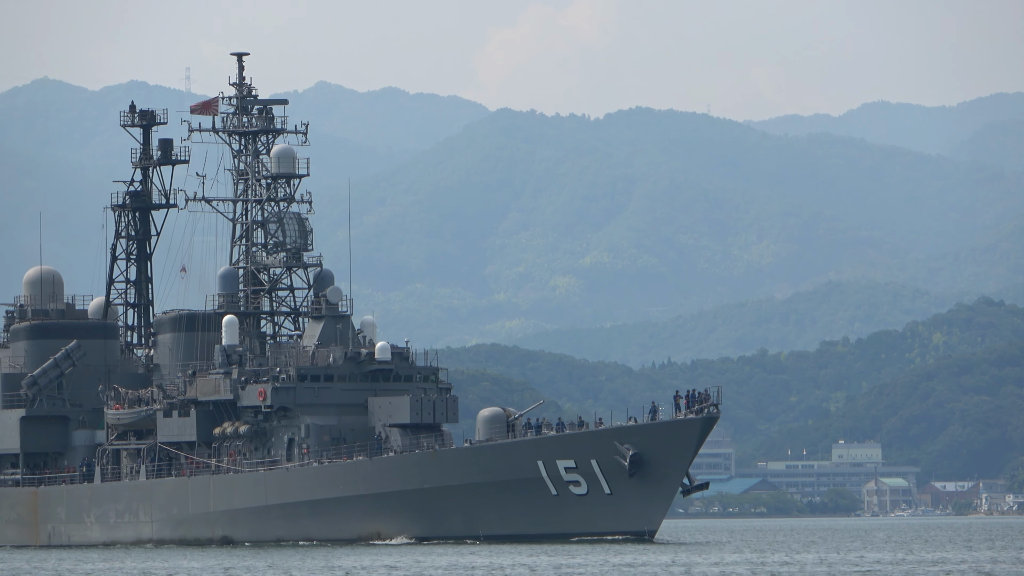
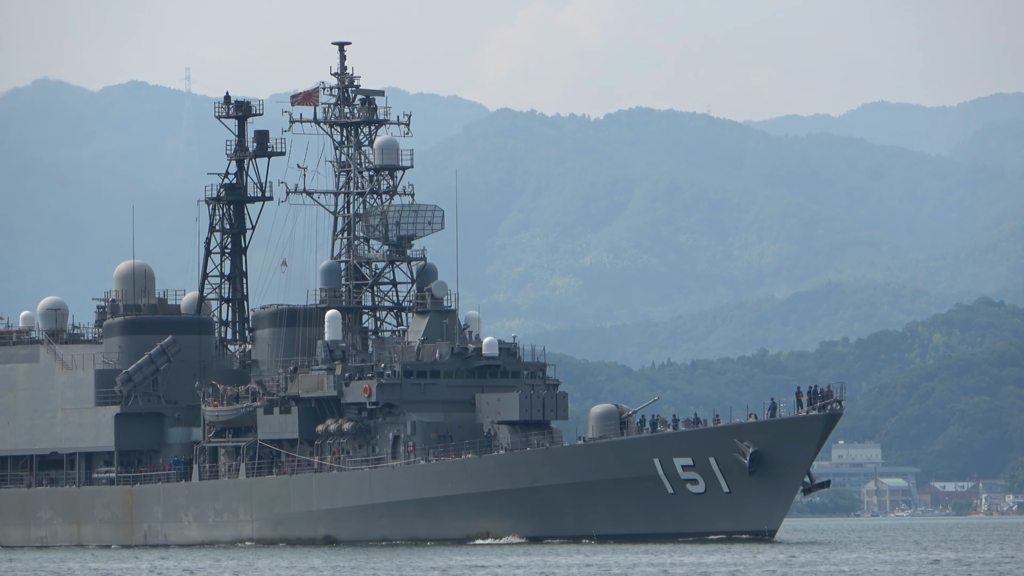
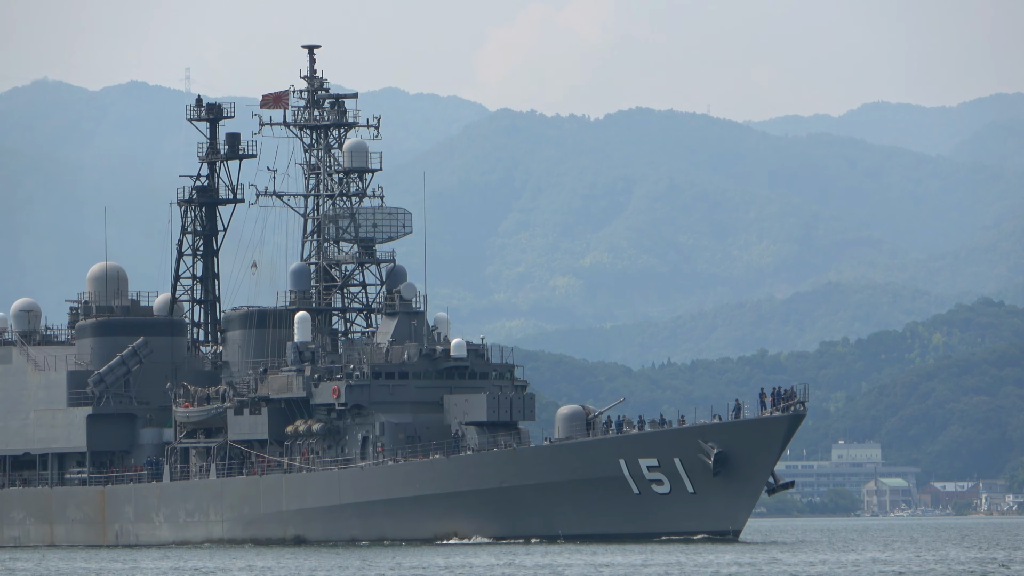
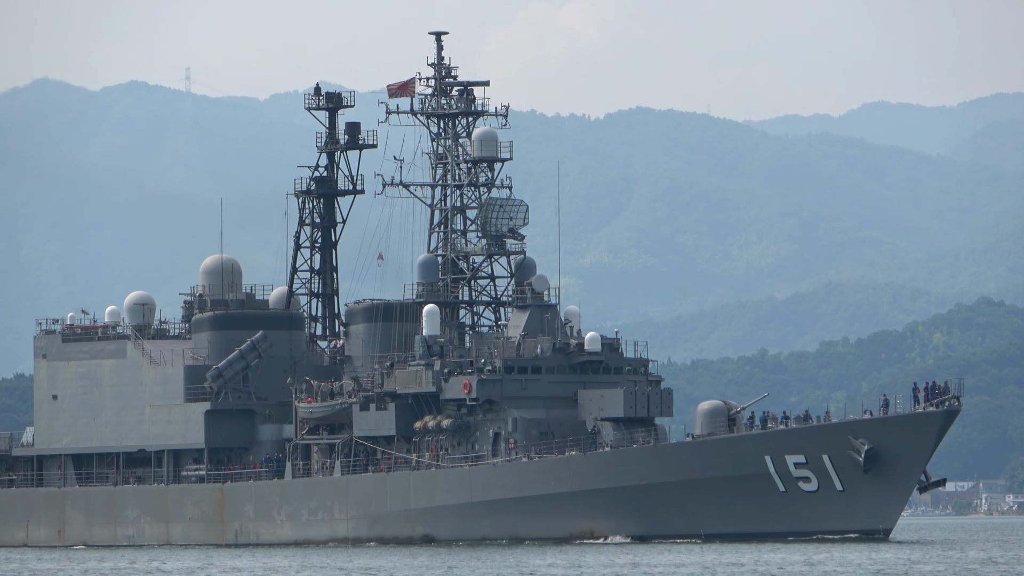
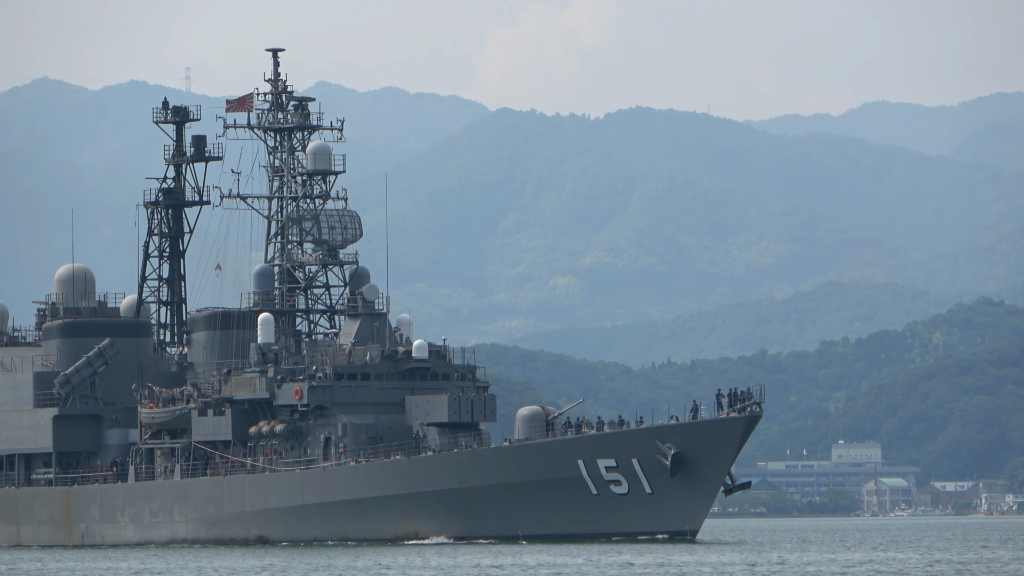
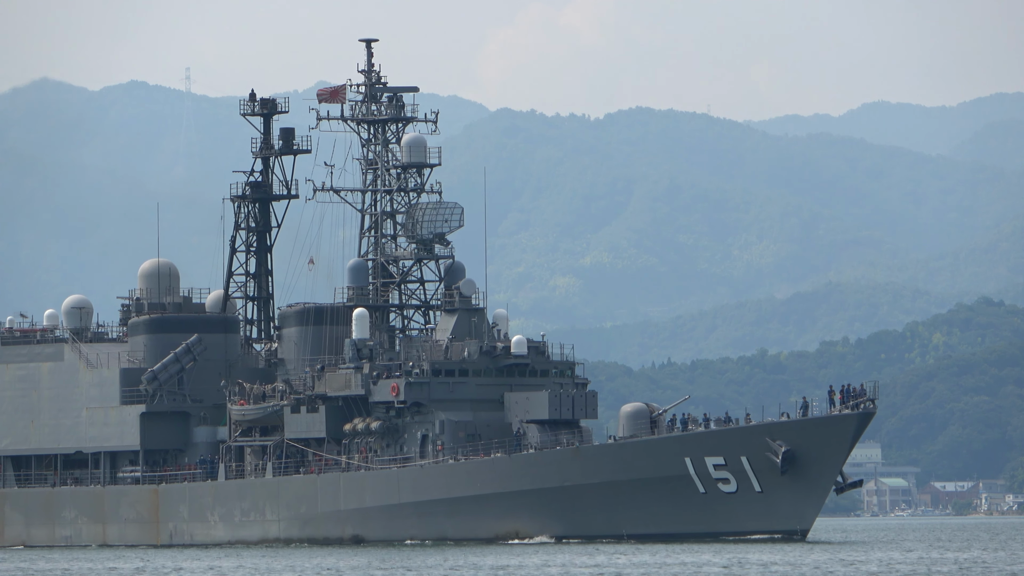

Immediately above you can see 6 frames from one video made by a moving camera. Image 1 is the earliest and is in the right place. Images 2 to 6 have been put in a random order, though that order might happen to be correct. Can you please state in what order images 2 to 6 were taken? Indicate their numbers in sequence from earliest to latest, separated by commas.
5, 3, 2, 6, 4
